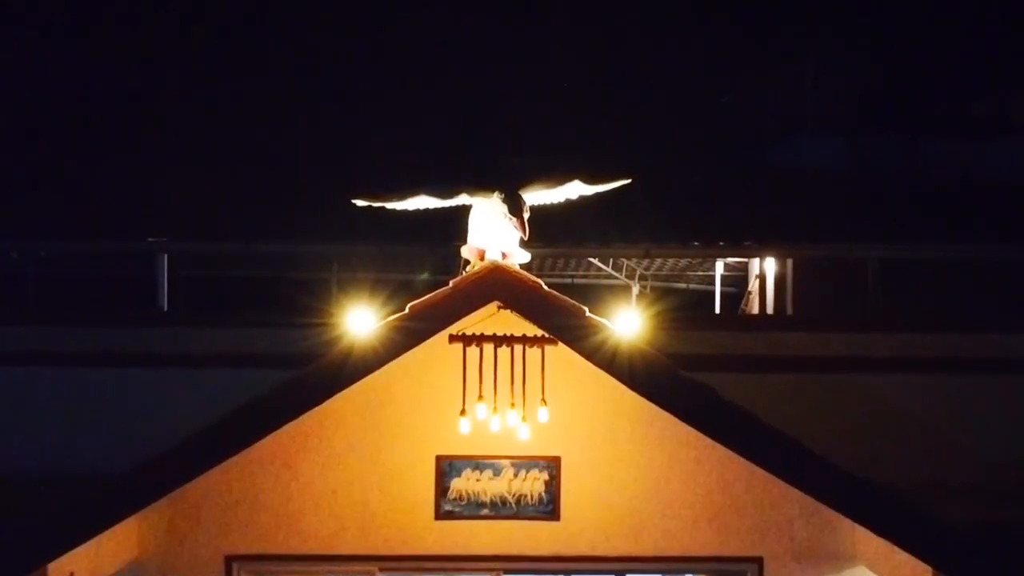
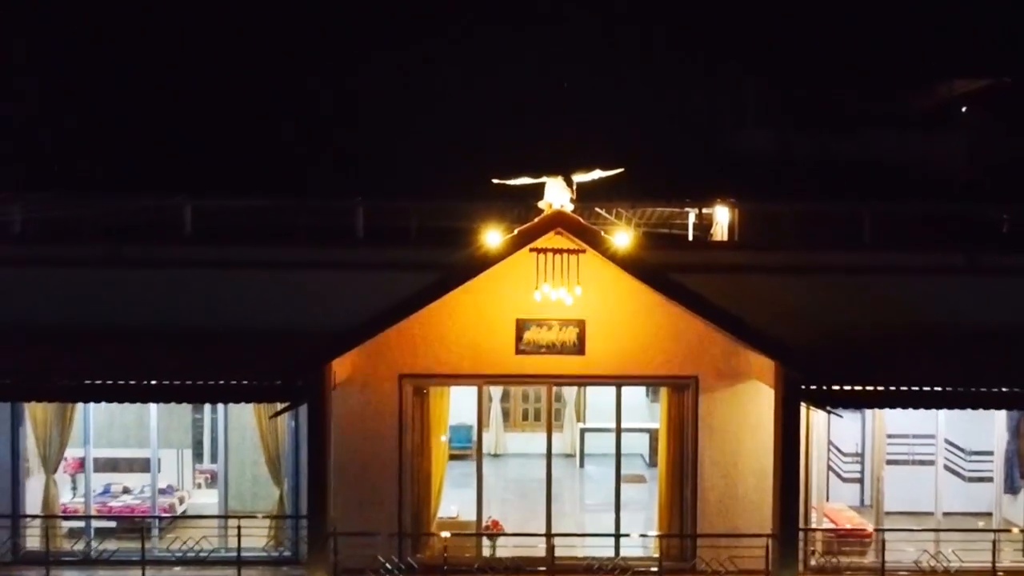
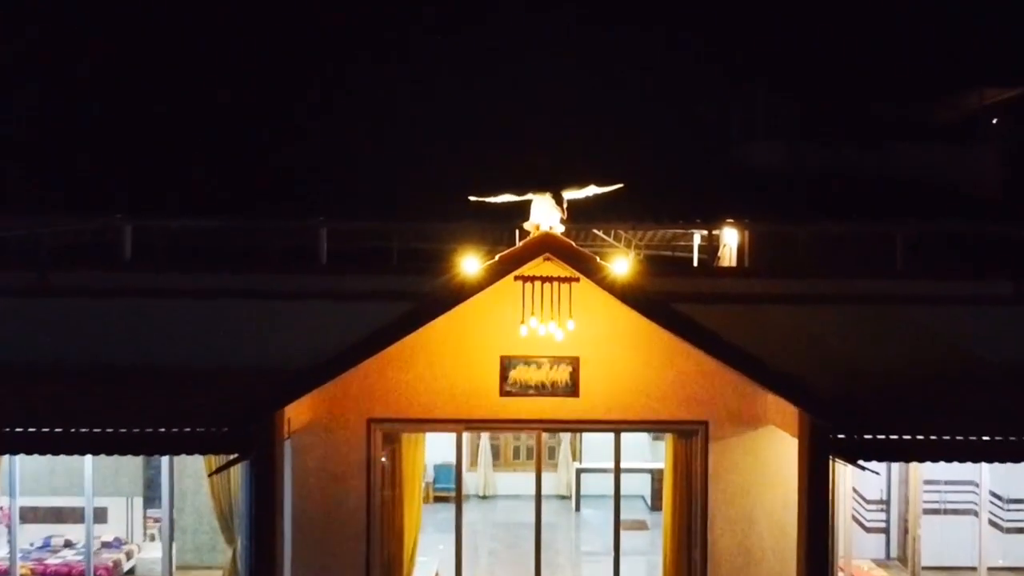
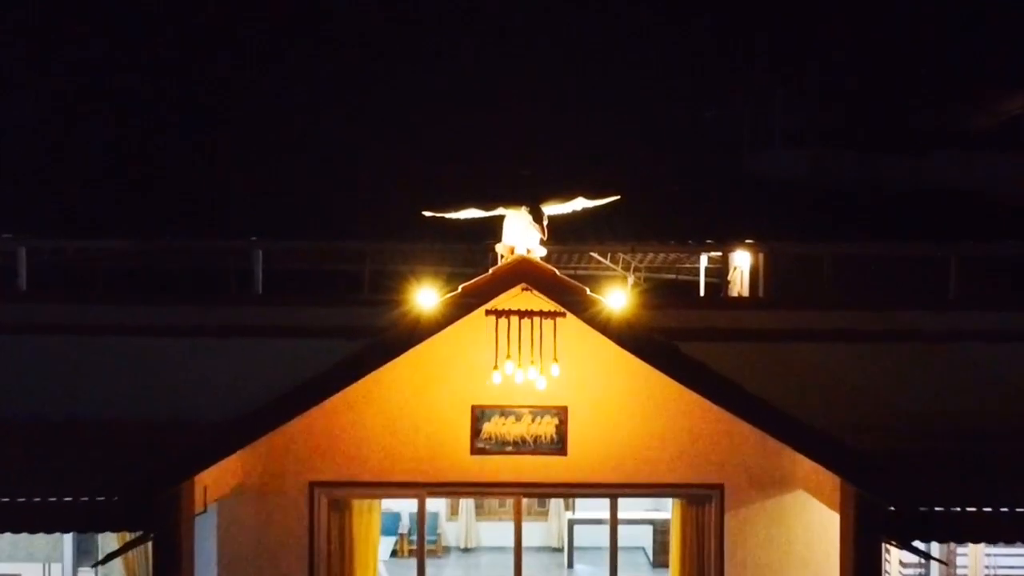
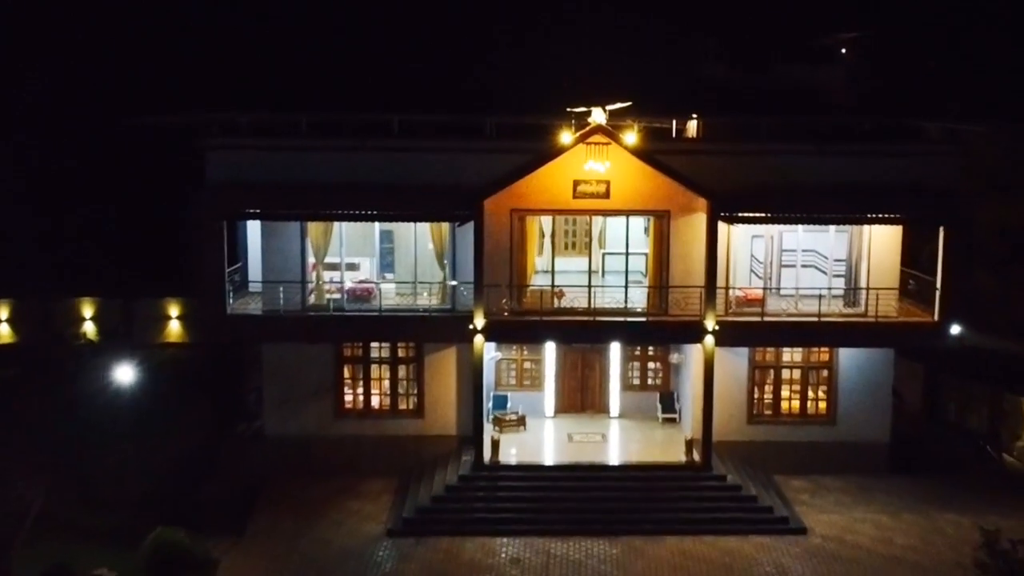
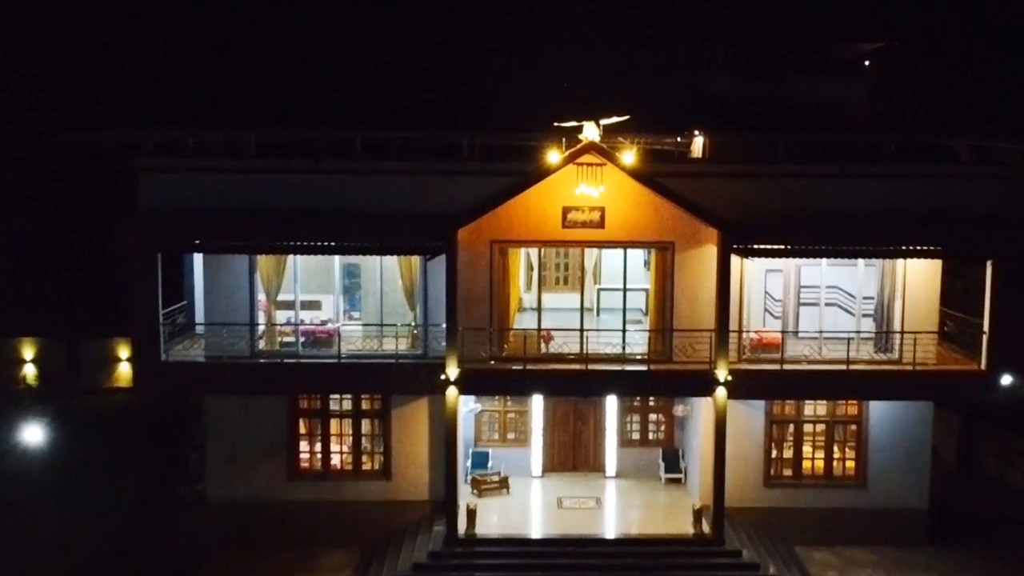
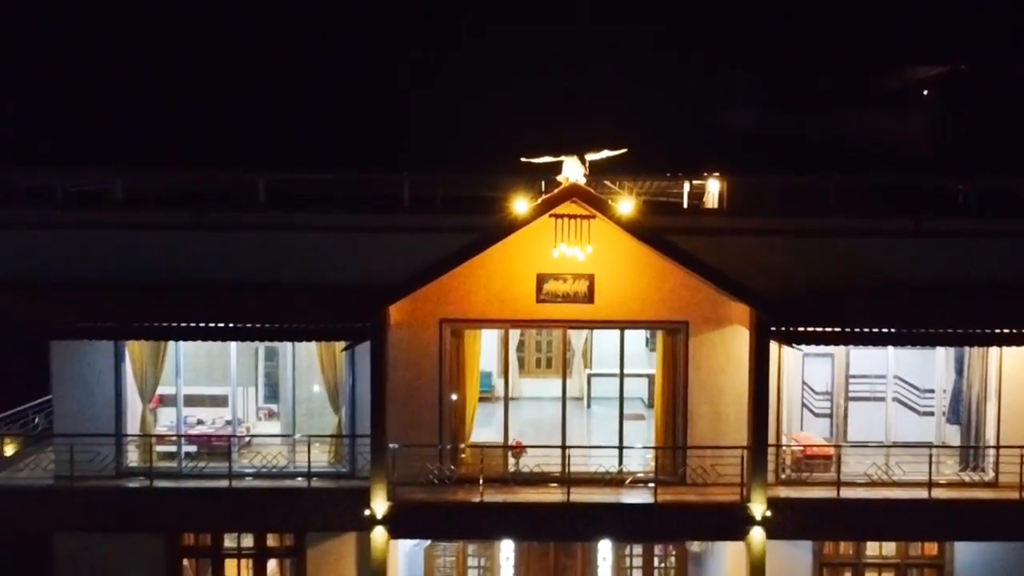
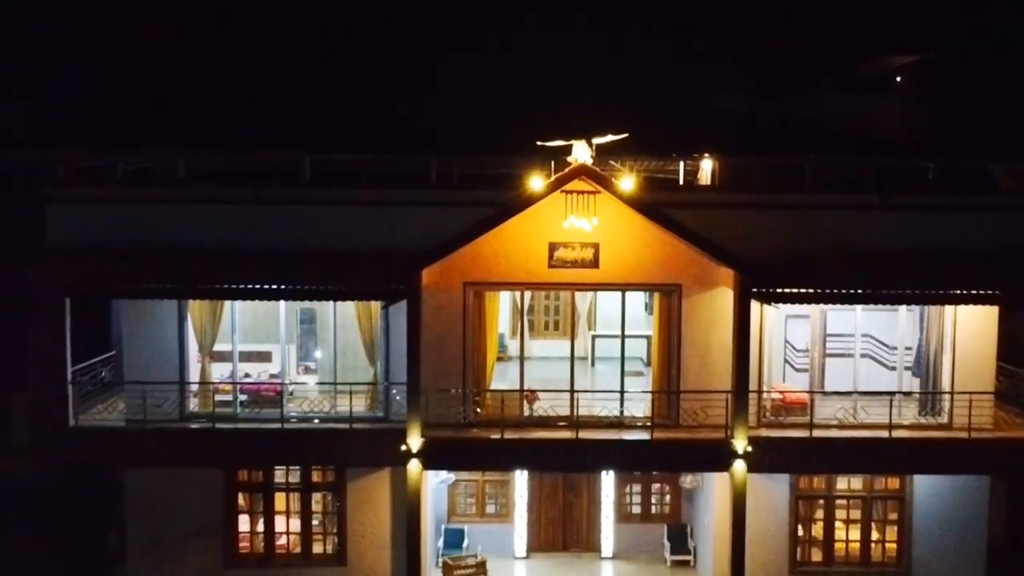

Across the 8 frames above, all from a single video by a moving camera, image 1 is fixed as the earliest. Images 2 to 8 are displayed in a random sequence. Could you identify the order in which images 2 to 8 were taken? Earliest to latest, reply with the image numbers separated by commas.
4, 3, 2, 7, 8, 6, 5
